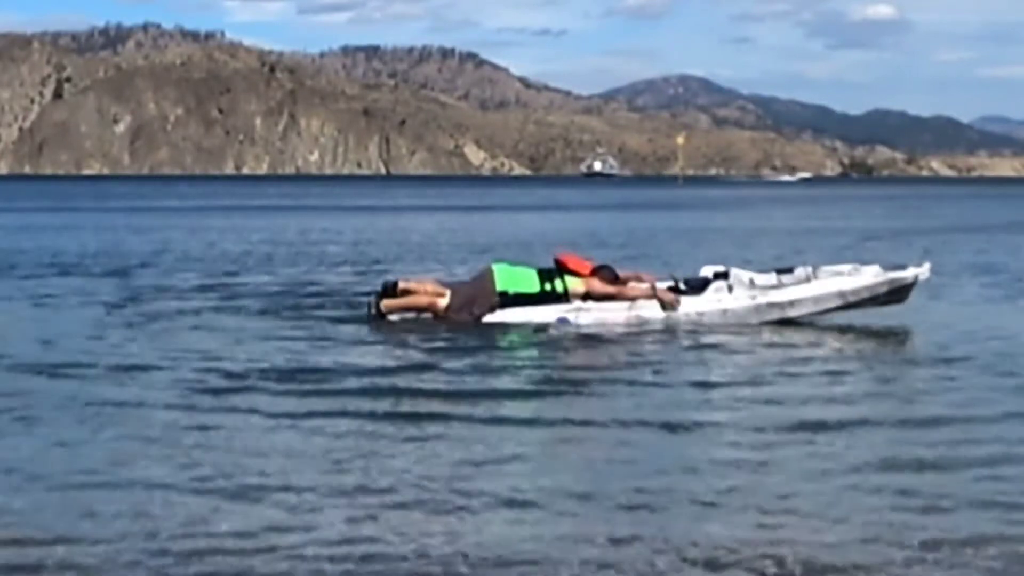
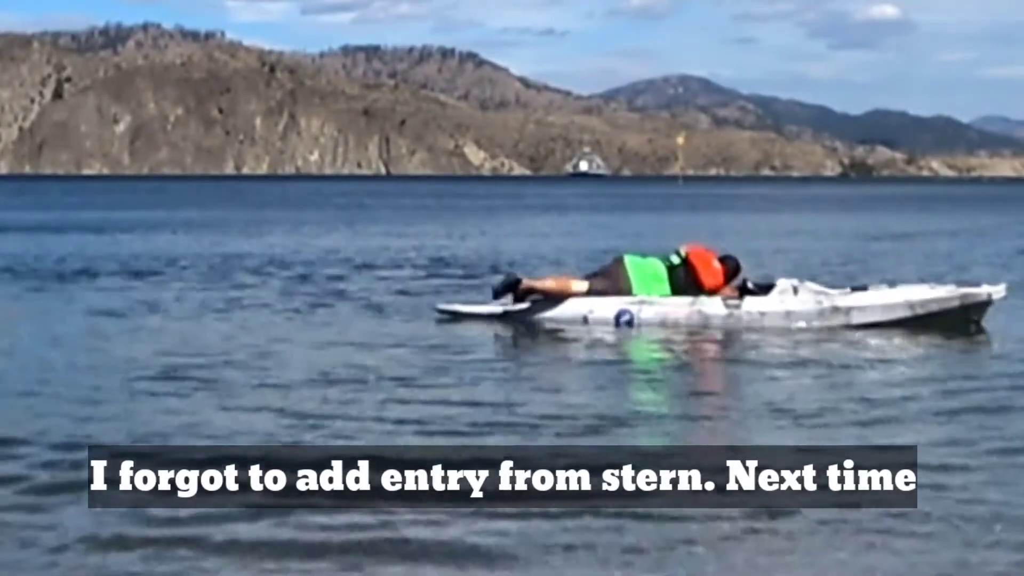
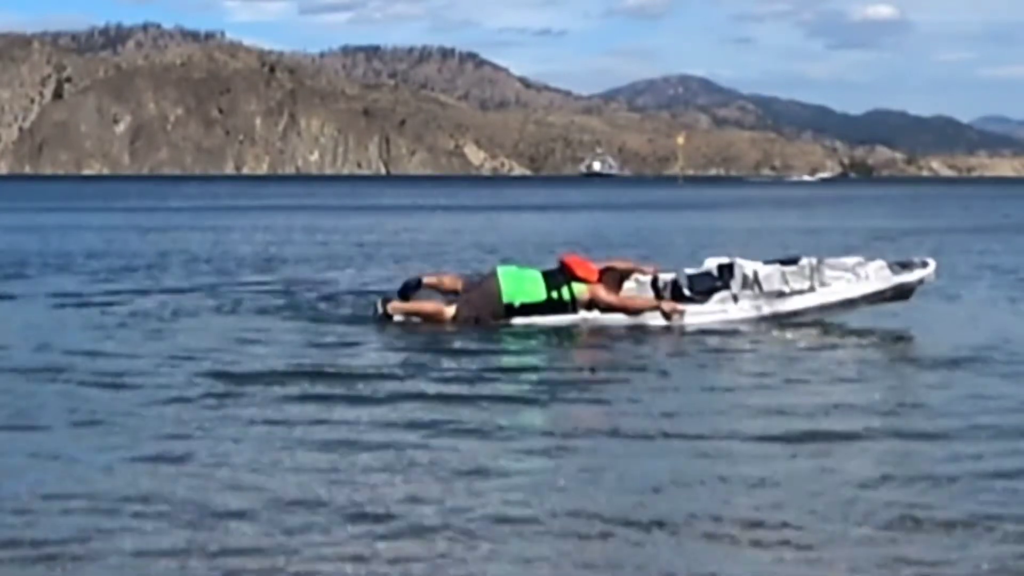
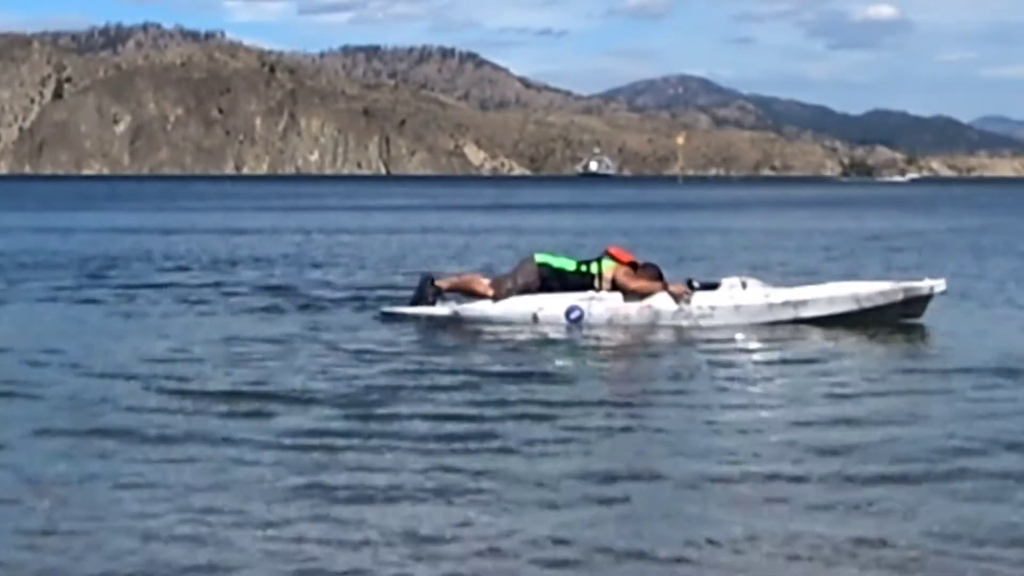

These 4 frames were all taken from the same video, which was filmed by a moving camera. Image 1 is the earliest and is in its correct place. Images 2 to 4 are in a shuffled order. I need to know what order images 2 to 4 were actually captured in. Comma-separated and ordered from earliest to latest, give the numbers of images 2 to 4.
3, 4, 2
